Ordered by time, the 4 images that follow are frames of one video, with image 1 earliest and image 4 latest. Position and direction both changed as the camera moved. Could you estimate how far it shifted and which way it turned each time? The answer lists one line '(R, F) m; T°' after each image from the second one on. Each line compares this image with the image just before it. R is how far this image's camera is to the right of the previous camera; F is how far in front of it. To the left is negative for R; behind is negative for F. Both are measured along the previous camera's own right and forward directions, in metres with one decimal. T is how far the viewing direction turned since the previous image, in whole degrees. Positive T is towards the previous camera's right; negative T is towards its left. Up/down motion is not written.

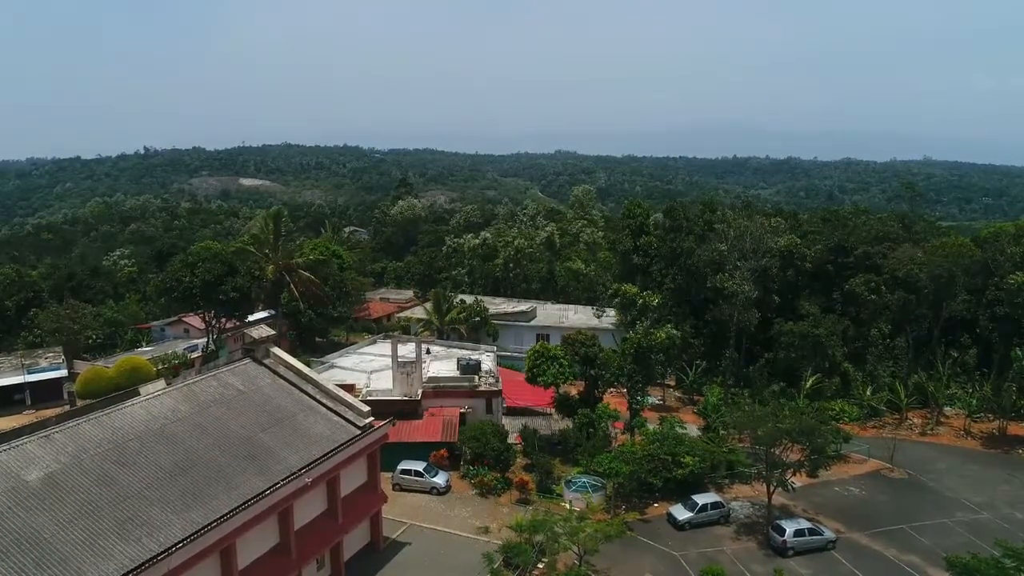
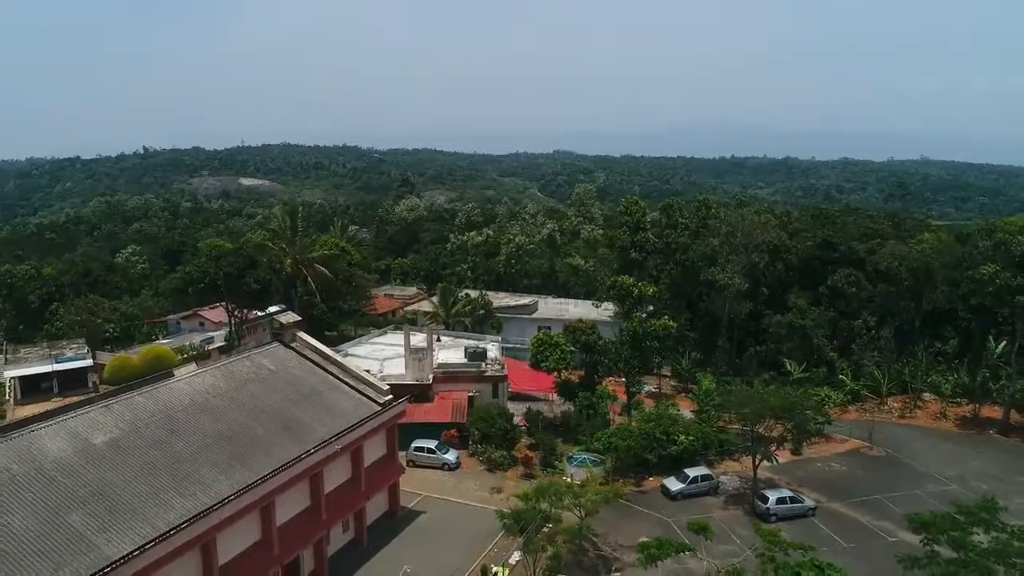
(-0.3, -1.9) m; 0°
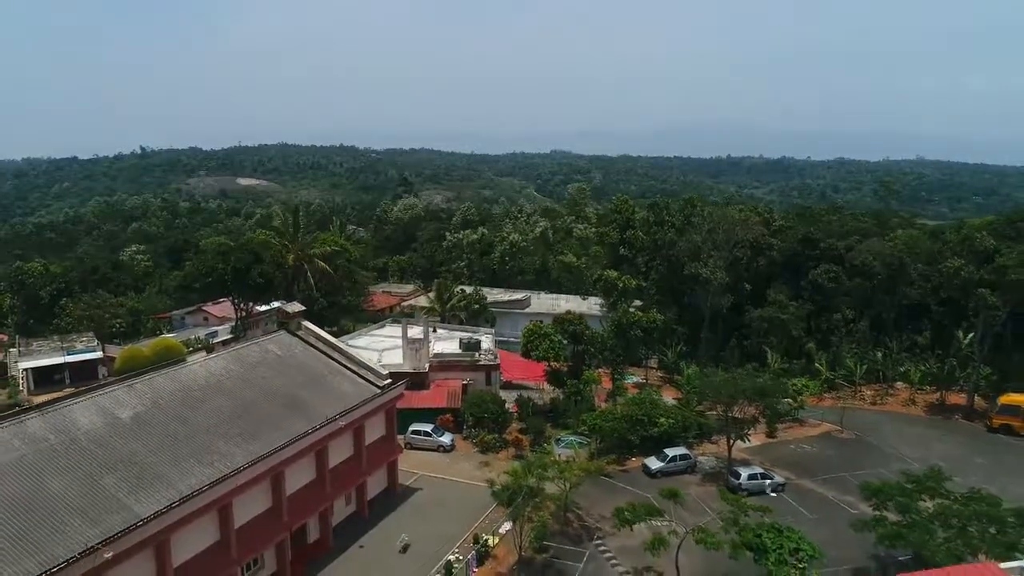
(+0.2, -1.7) m; 0°
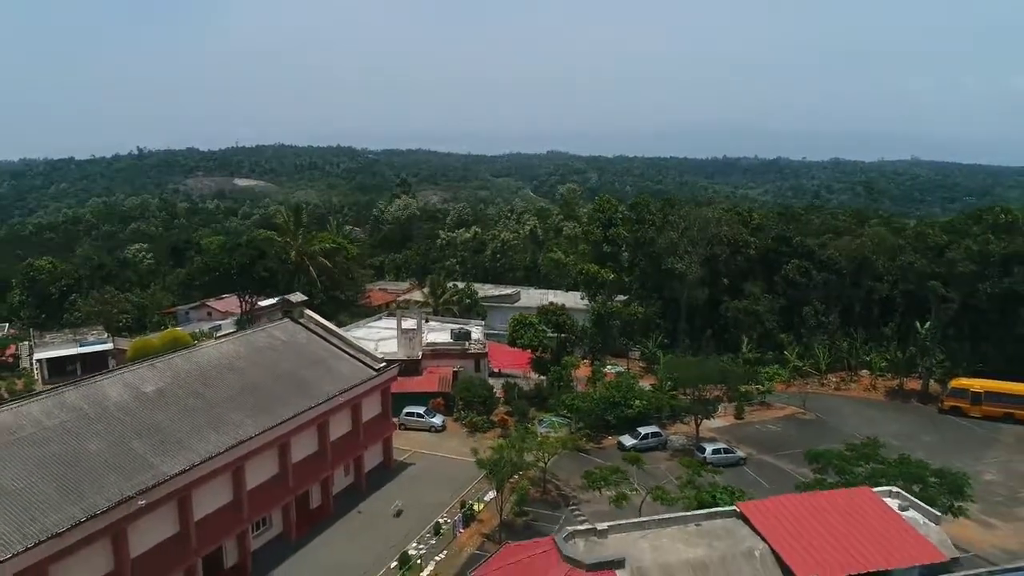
(+0.5, -2.3) m; 0°
